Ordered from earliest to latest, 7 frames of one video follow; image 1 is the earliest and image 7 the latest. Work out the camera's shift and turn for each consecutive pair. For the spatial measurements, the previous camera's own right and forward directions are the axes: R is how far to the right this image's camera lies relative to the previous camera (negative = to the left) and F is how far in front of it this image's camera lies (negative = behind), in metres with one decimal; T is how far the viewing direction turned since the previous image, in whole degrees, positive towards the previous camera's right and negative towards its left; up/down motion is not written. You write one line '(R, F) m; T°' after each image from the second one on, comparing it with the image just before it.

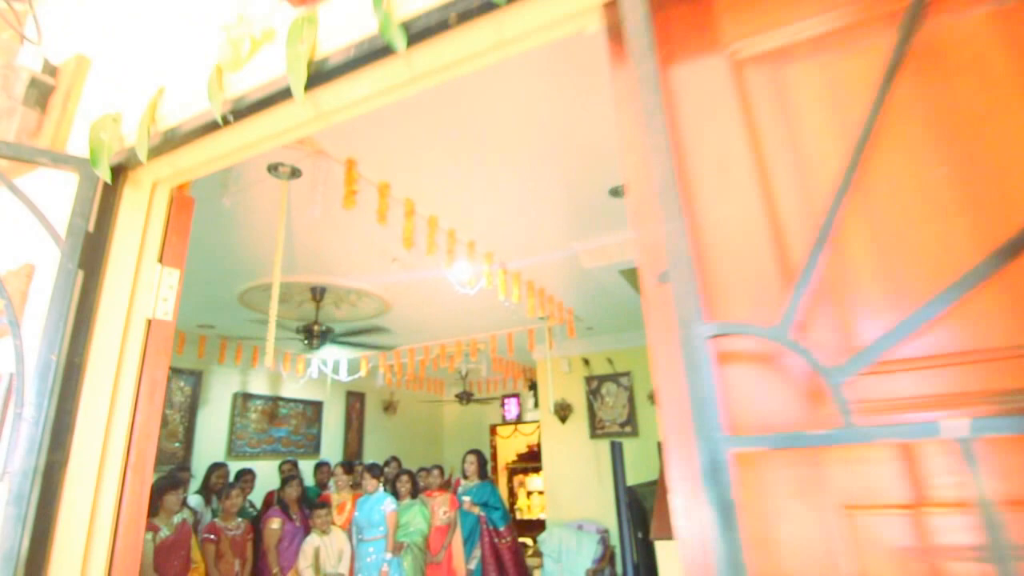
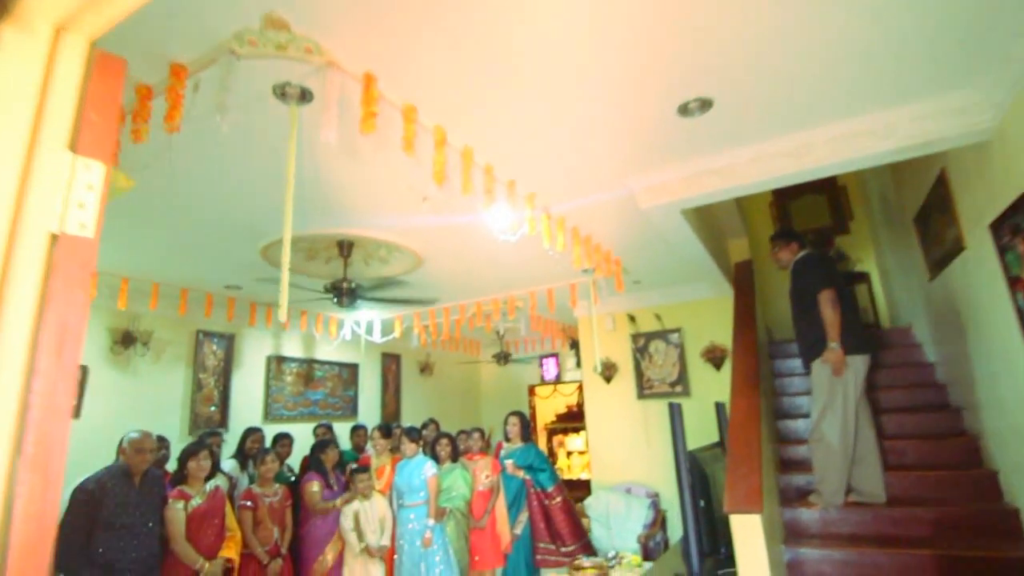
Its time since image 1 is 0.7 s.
(-0.1, +0.3) m; -3°
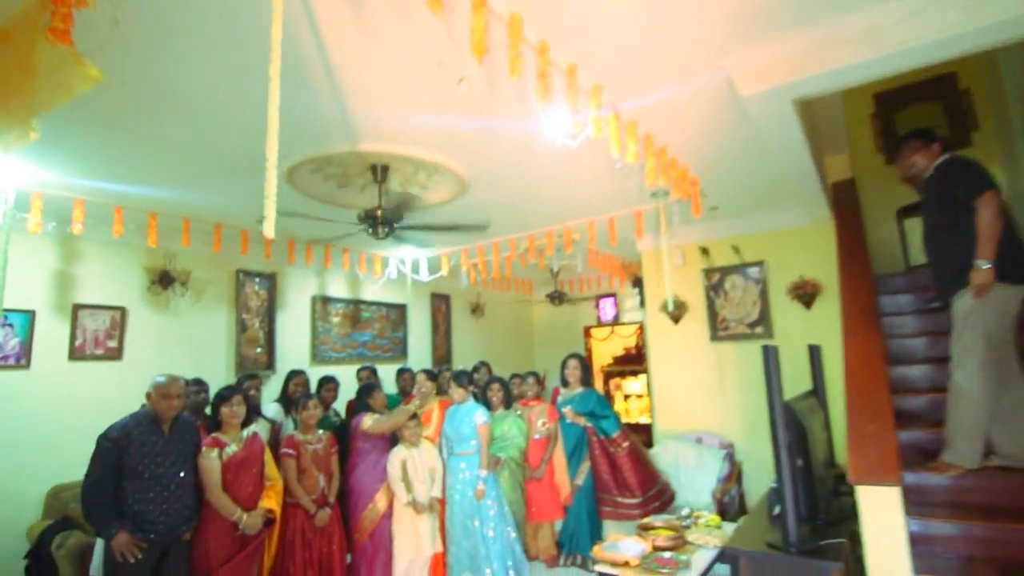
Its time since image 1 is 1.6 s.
(0.0, +0.5) m; -6°
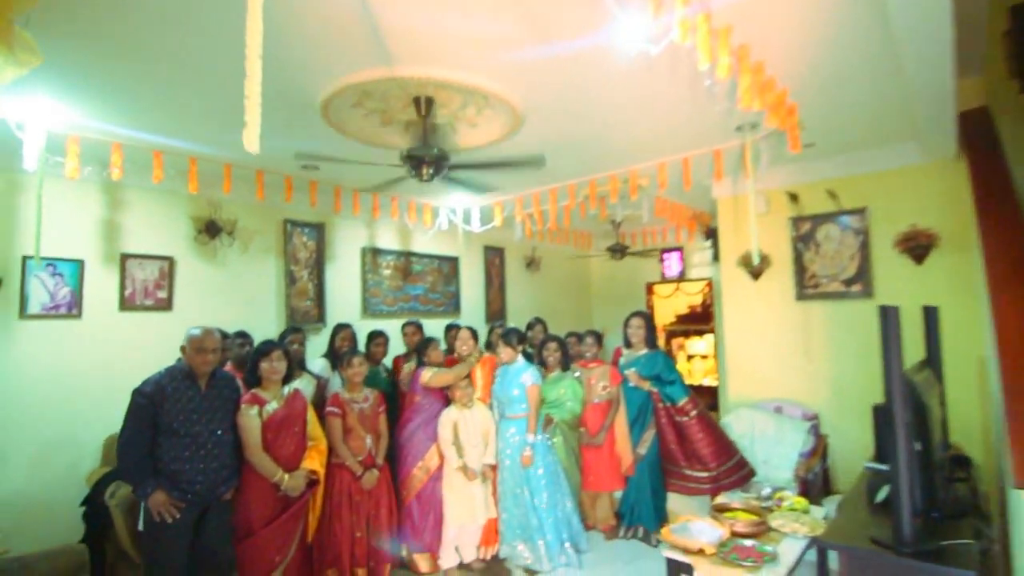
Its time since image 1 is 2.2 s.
(0.0, +0.3) m; -6°
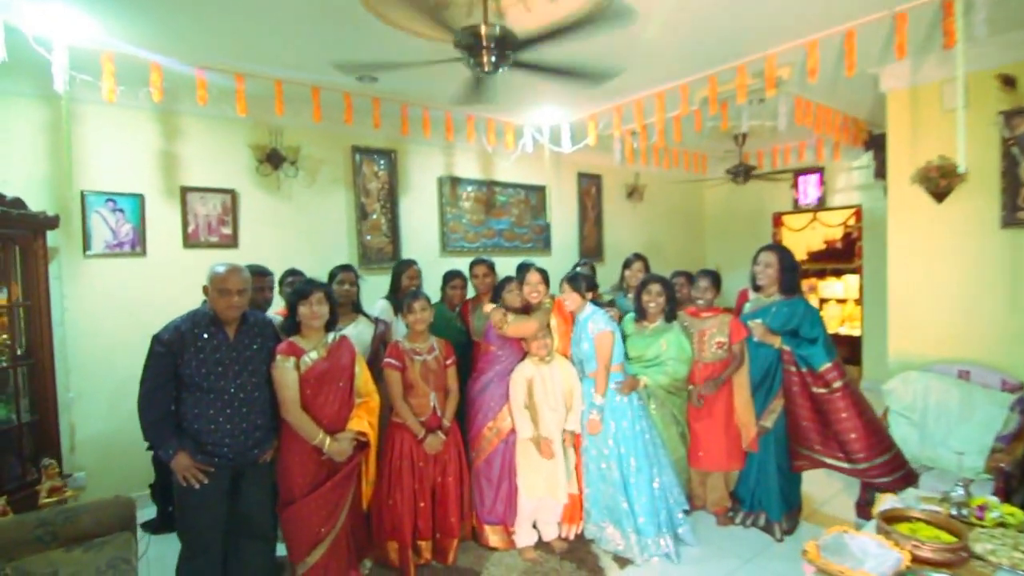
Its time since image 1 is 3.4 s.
(+0.1, +0.6) m; -11°
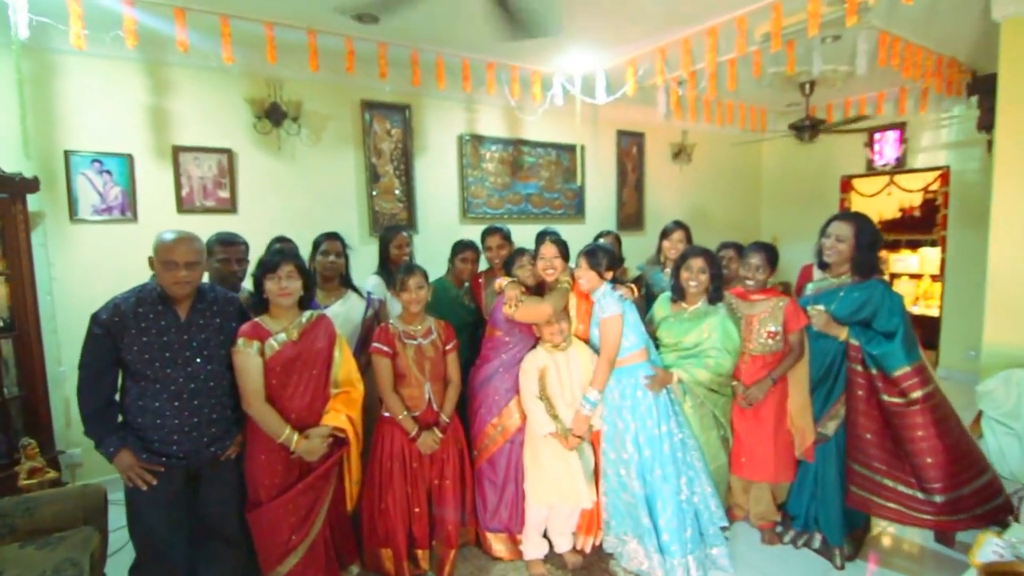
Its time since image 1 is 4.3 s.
(+0.1, +0.4) m; -5°
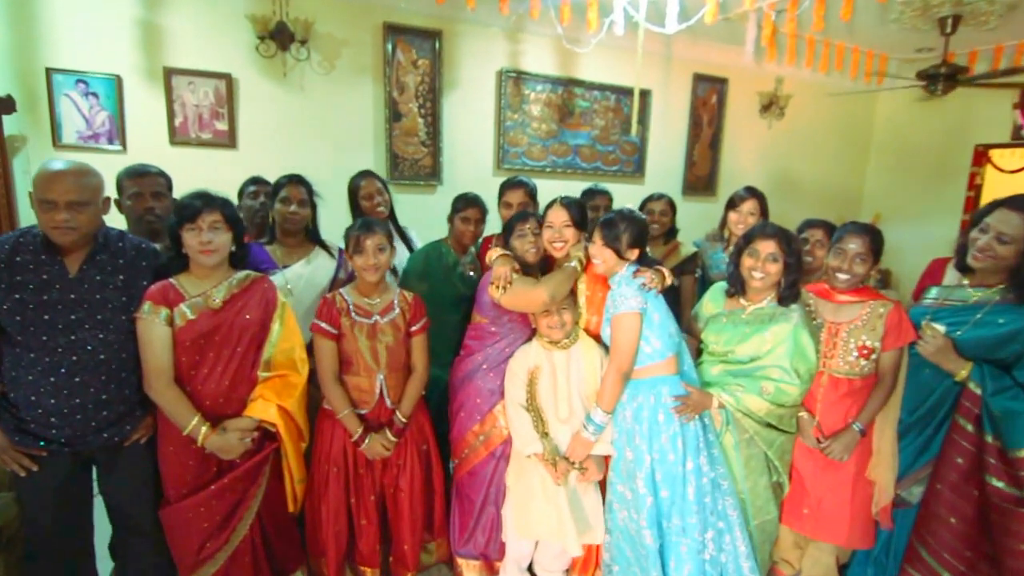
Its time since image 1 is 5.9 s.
(+0.2, +0.5) m; -7°
